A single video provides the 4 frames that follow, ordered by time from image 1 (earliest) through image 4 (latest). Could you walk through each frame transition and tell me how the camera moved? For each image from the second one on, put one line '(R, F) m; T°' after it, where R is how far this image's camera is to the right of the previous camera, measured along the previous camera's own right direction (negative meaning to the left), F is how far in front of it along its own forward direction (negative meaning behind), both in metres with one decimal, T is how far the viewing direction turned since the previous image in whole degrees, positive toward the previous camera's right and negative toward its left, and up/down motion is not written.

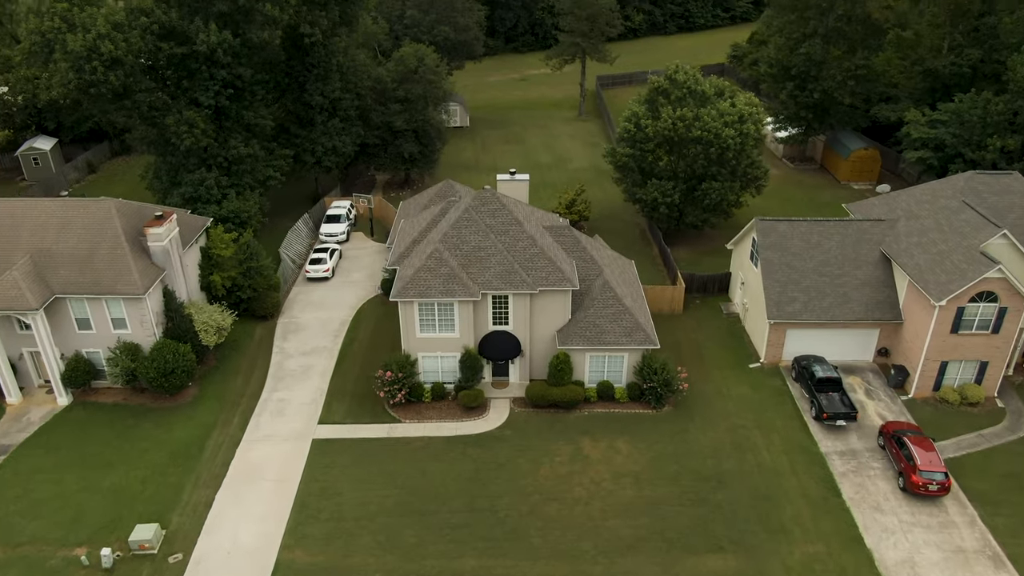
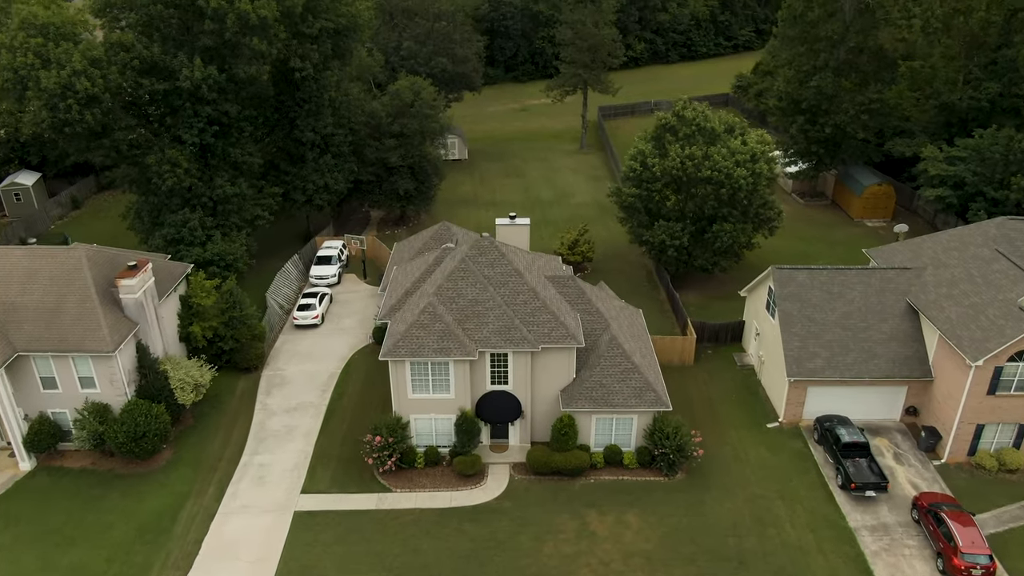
(0.0, +1.6) m; 0°
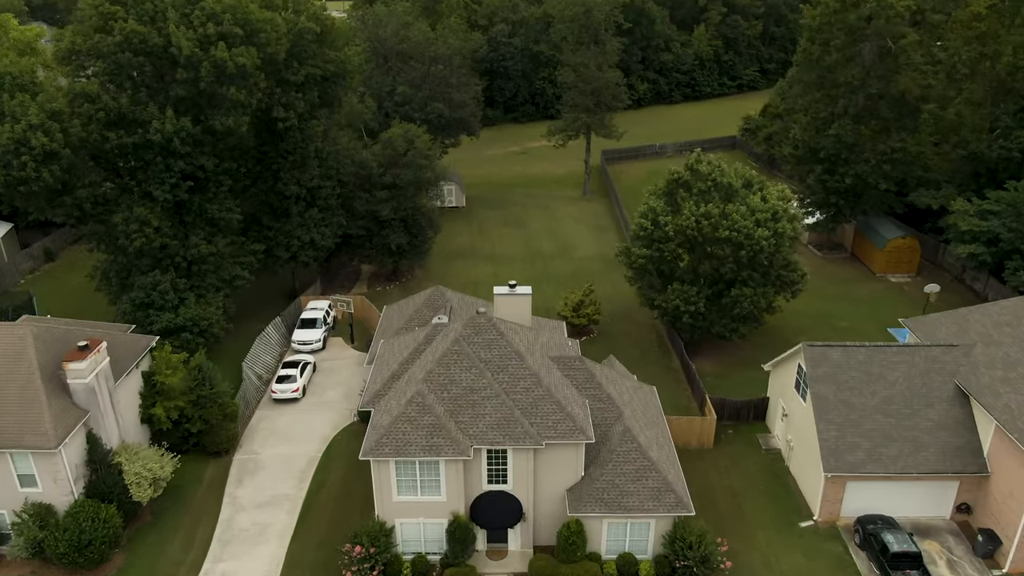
(0.0, +2.4) m; 0°
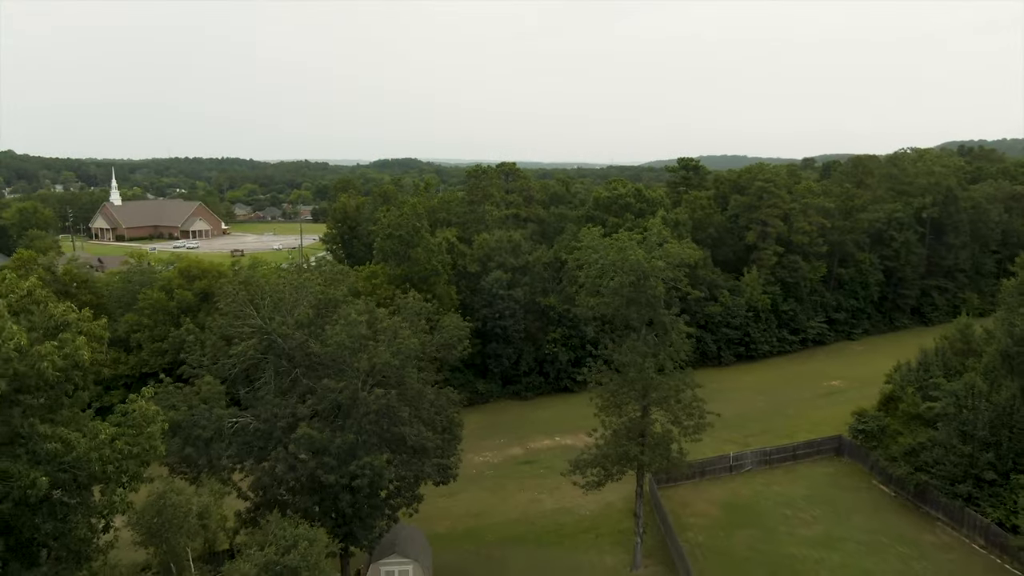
(0.0, +17.4) m; 0°
